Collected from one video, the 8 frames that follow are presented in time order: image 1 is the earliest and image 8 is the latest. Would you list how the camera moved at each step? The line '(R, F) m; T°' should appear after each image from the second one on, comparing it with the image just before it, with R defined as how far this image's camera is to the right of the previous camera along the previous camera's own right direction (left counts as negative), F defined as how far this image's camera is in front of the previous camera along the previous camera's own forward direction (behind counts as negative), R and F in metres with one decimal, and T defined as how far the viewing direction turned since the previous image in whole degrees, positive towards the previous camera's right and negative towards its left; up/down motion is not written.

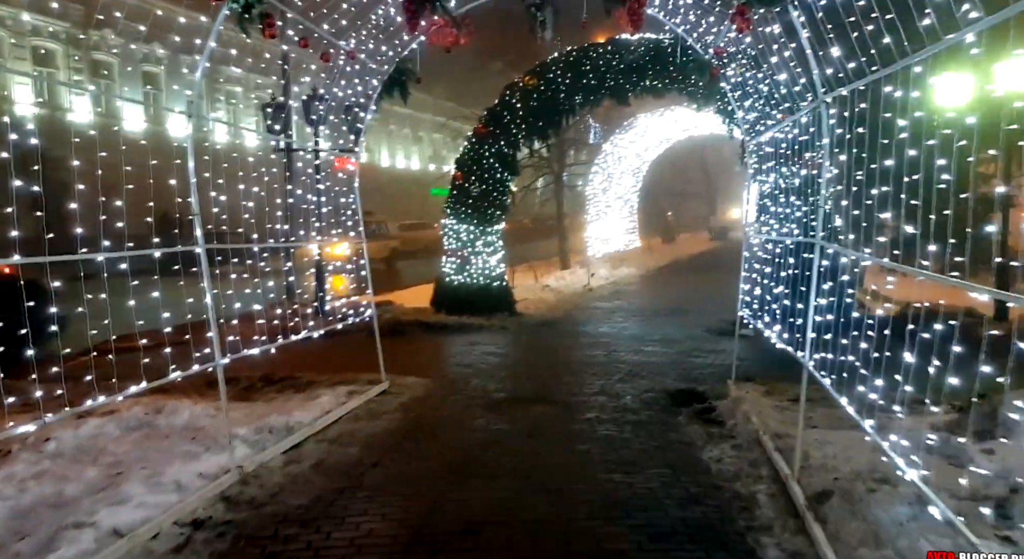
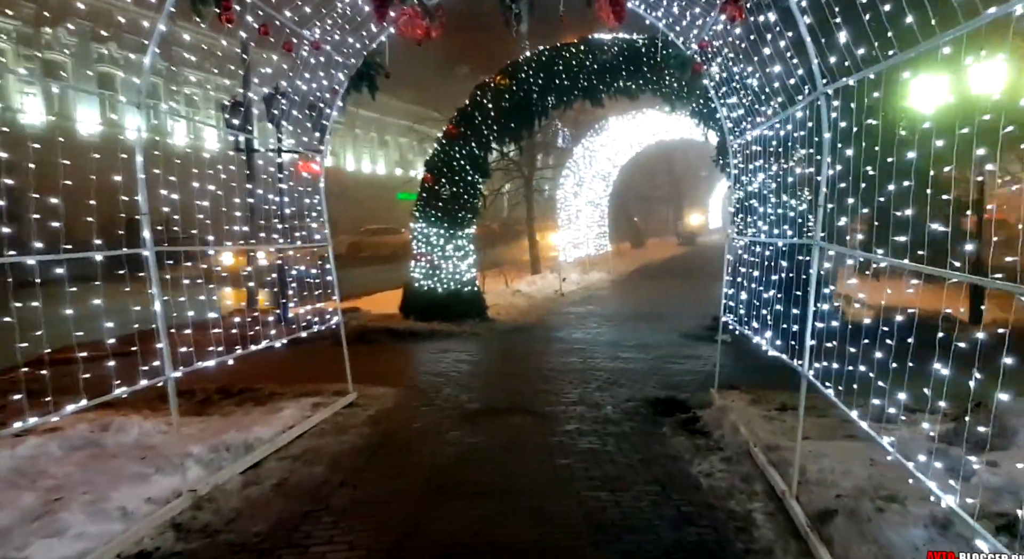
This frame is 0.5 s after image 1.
(-0.1, +0.3) m; +3°
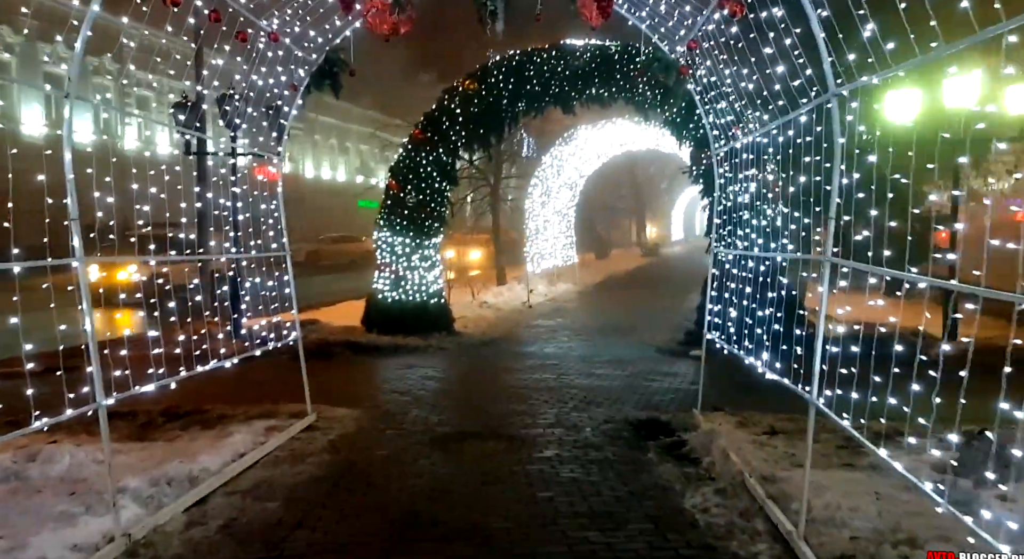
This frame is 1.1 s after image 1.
(-0.1, +0.4) m; +4°
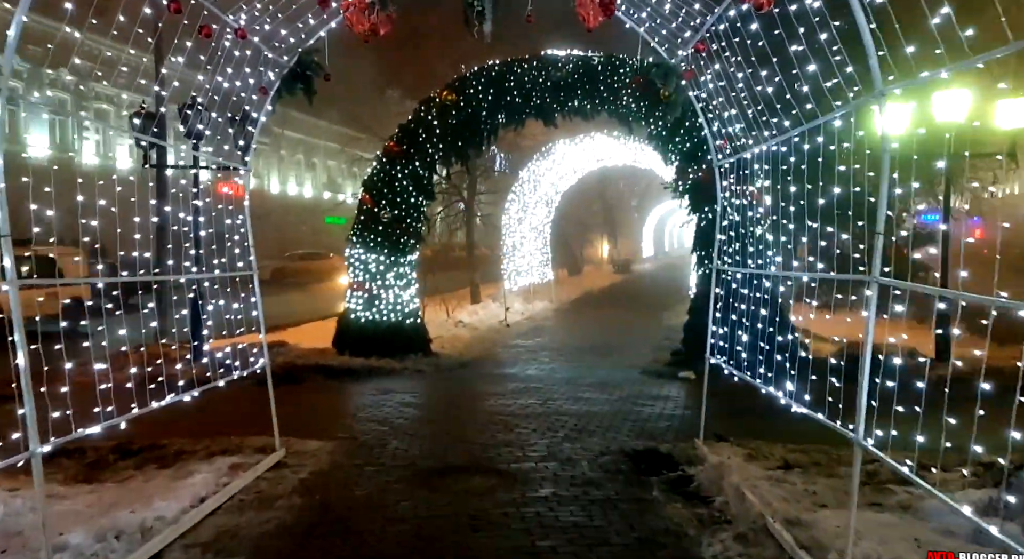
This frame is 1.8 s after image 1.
(-0.2, +0.4) m; +3°
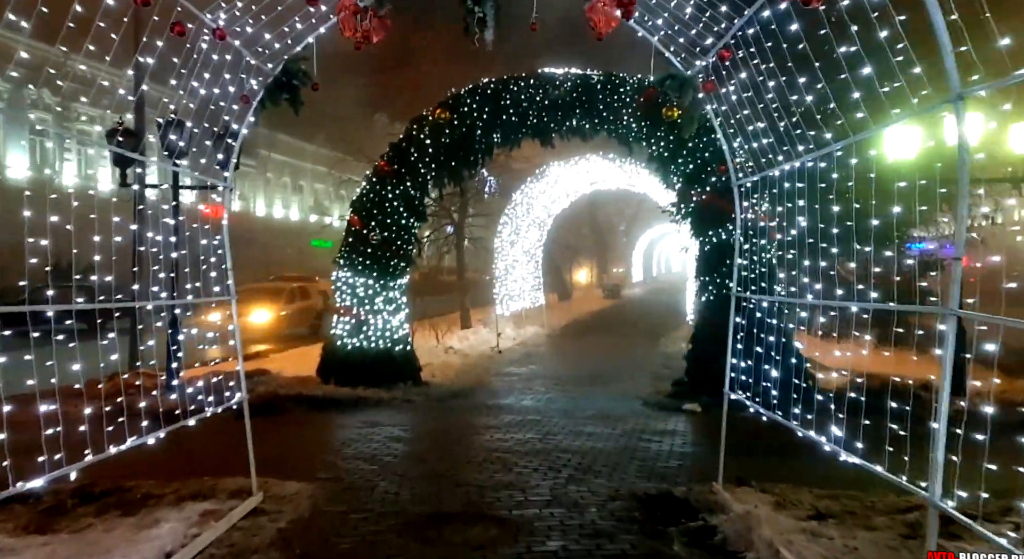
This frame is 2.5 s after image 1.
(-0.1, +0.4) m; +1°
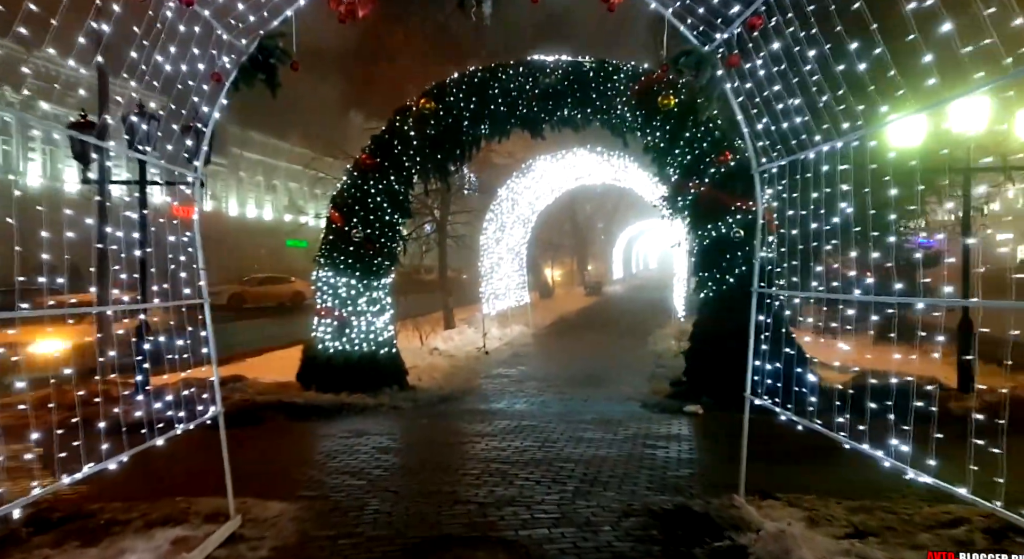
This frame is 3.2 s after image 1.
(-0.2, +0.4) m; +2°
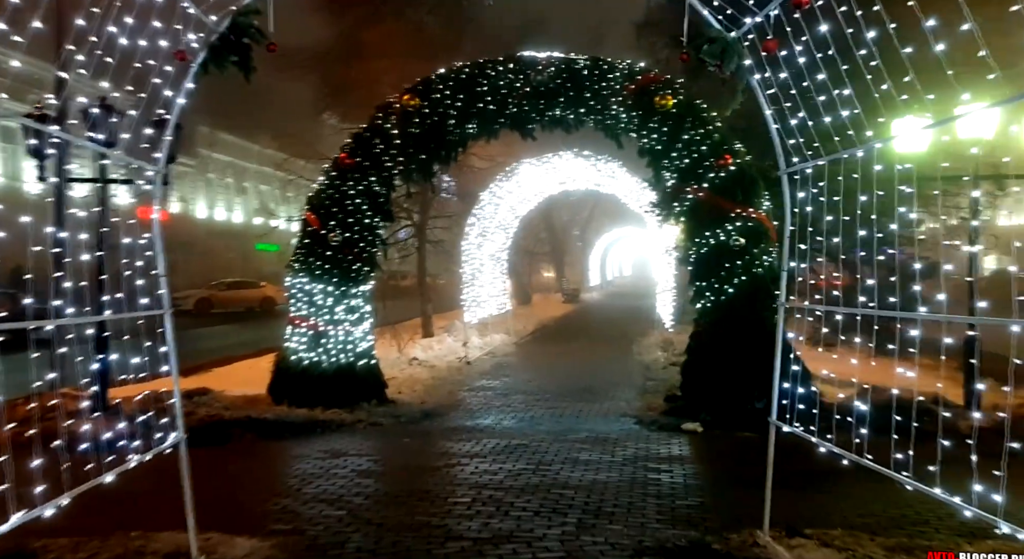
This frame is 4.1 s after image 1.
(-0.2, +0.4) m; +2°
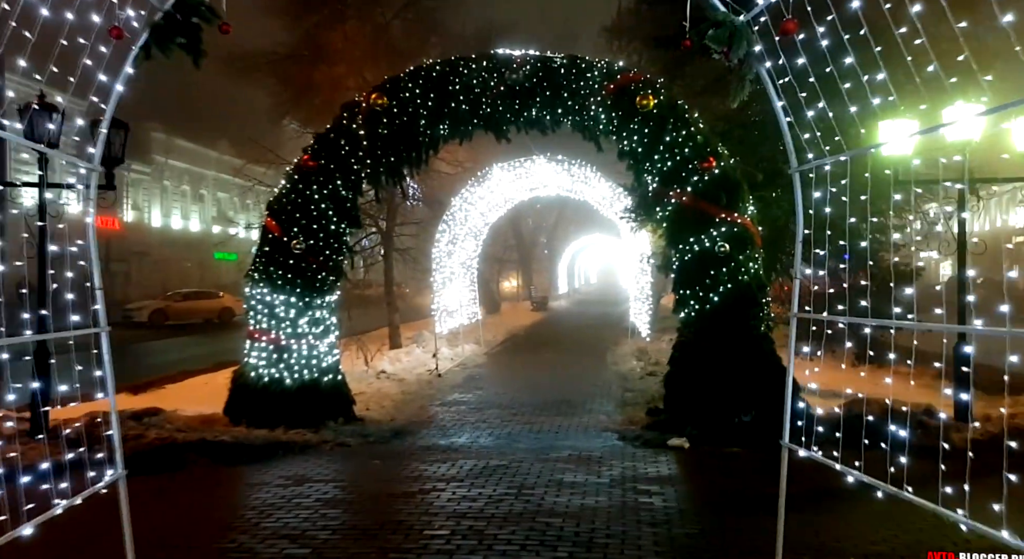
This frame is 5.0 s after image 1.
(-0.1, +0.4) m; +3°
